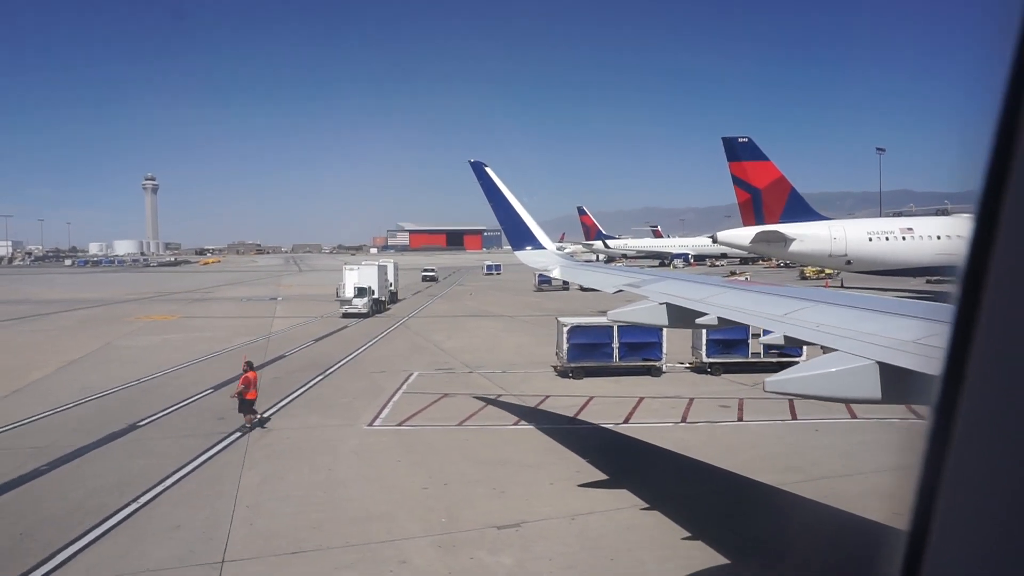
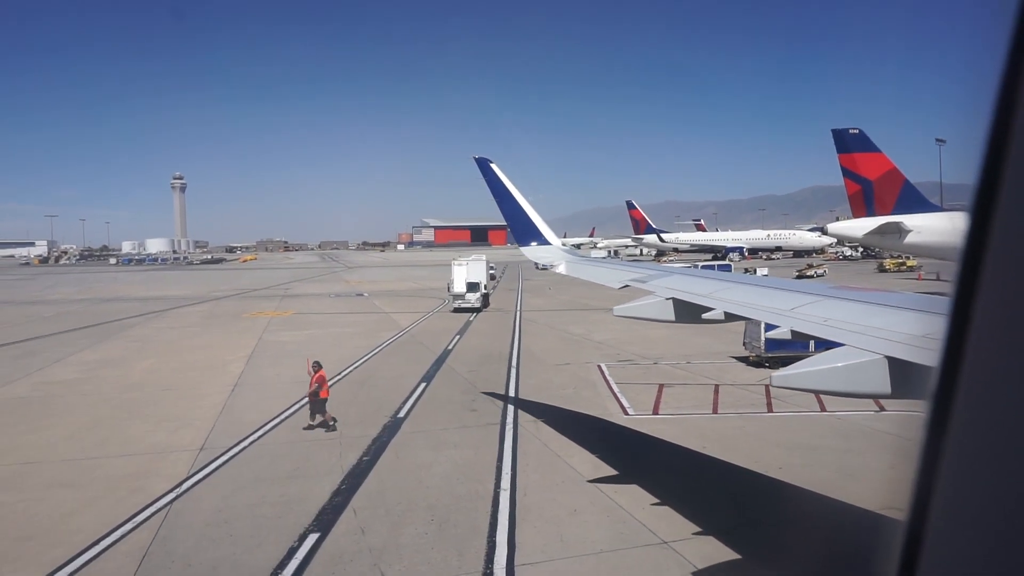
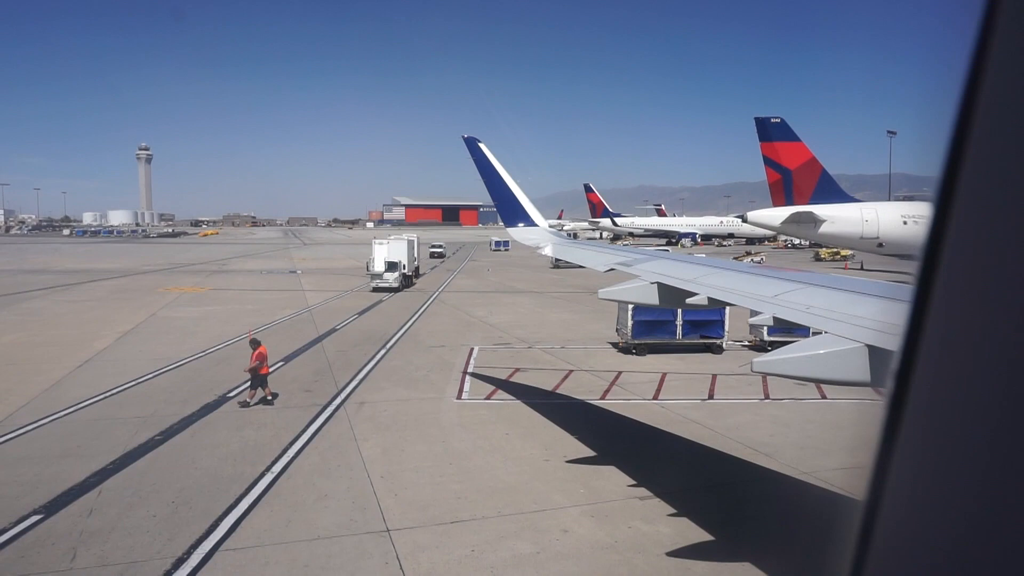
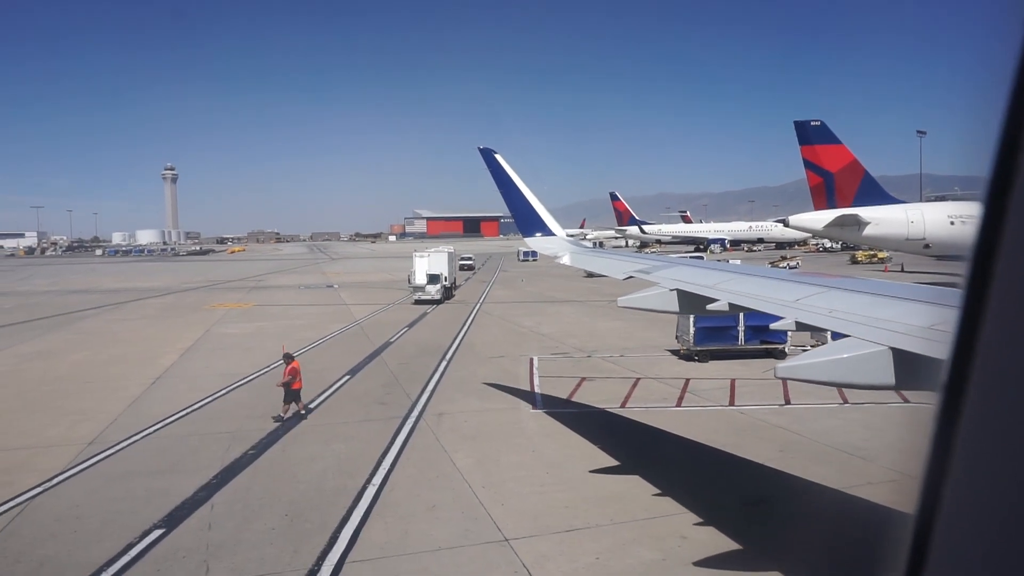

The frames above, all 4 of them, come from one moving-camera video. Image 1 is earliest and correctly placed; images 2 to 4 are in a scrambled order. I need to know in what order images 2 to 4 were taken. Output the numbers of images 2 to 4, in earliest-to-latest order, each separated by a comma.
3, 4, 2
